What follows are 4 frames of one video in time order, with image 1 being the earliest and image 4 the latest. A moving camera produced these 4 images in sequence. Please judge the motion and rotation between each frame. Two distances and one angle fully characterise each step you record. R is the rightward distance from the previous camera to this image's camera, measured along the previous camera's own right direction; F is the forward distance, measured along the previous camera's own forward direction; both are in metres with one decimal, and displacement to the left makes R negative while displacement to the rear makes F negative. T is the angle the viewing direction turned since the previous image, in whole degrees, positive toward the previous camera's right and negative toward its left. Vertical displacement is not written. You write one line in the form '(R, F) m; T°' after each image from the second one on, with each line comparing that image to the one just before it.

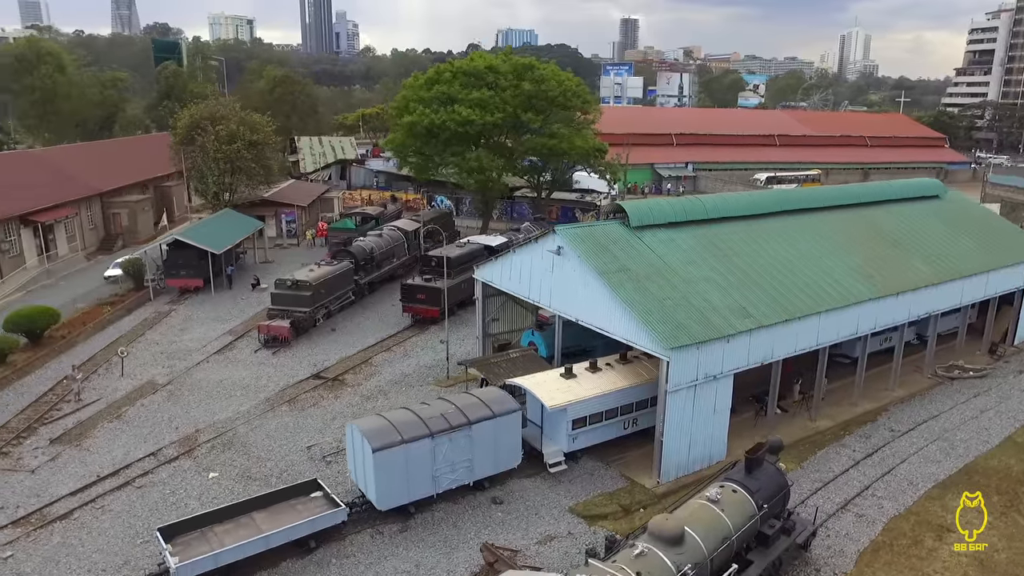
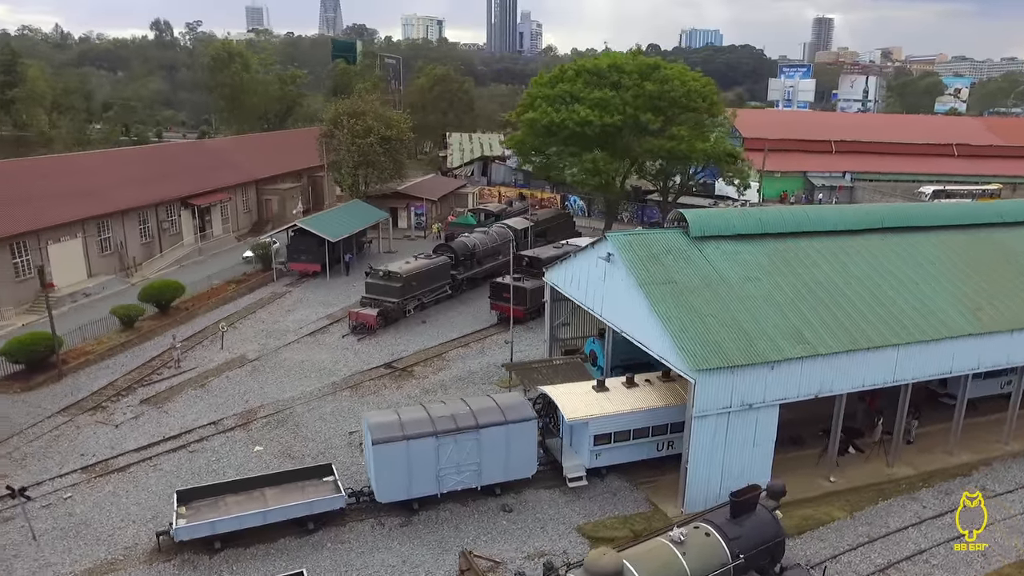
(+3.3, +0.8) m; -13°
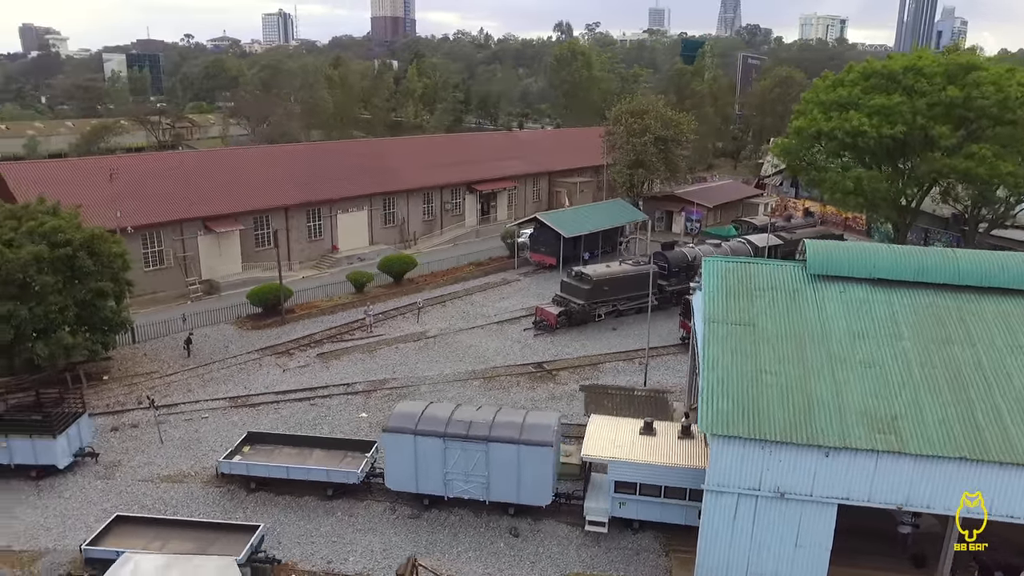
(+6.6, +2.7) m; -28°
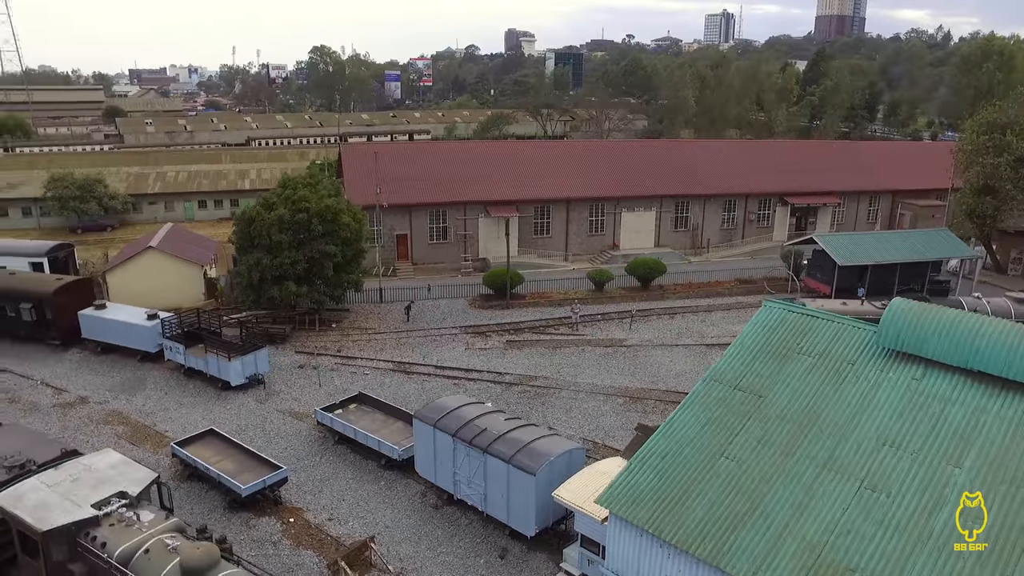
(+7.3, +2.9) m; -31°
